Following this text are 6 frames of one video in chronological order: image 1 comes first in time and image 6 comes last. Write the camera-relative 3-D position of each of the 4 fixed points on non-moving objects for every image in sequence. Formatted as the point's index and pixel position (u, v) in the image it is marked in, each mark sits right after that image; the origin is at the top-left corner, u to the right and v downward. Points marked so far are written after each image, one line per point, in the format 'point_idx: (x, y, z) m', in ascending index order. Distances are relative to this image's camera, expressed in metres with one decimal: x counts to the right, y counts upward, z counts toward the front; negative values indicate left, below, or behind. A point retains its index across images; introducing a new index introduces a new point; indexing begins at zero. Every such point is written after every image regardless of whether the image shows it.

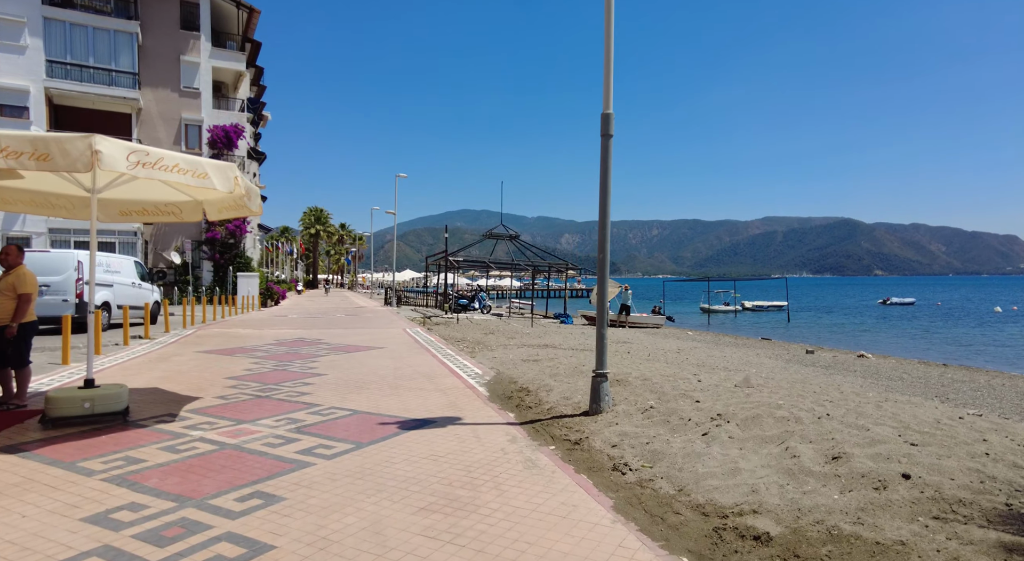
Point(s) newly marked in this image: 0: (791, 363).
0: (+8.2, -2.4, +17.6) m
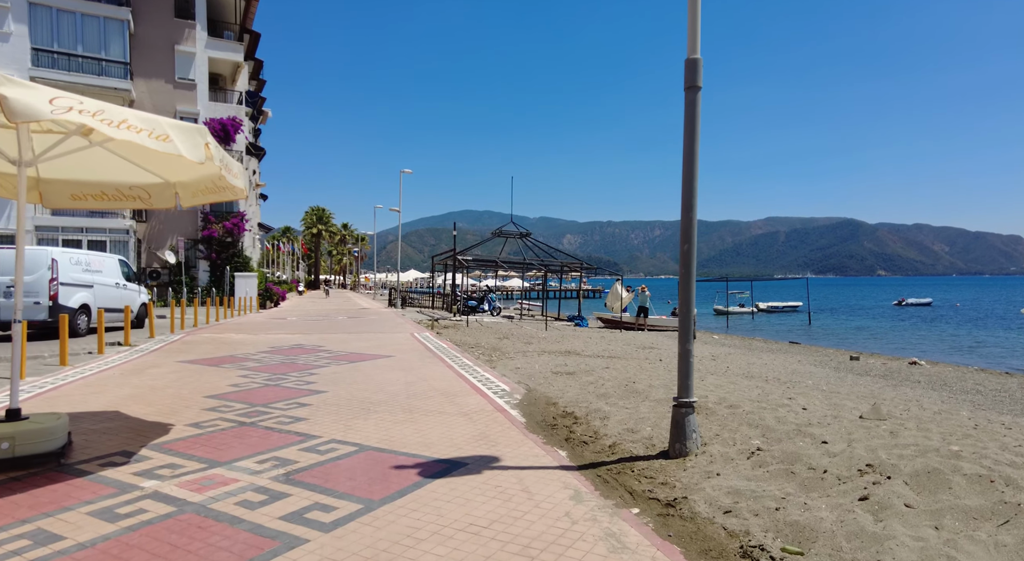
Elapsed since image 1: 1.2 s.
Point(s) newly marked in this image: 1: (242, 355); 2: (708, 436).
0: (+8.7, -2.4, +15.8) m
1: (-6.0, -1.7, +13.4) m
2: (+1.8, -1.5, +5.6) m
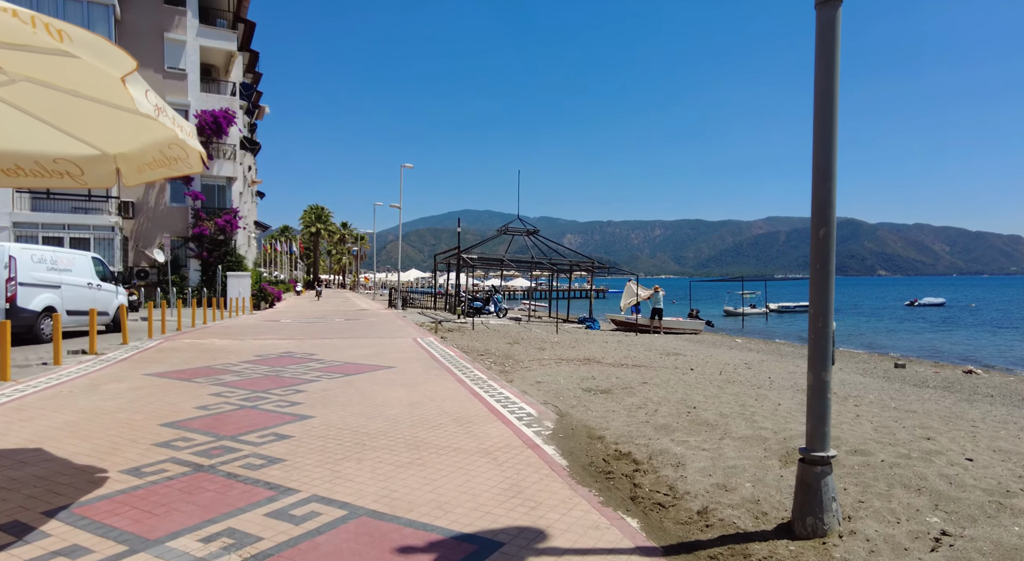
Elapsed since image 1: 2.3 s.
0: (+9.1, -2.4, +14.1) m
1: (-5.7, -1.7, +11.7) m
2: (+2.2, -1.5, +3.9) m
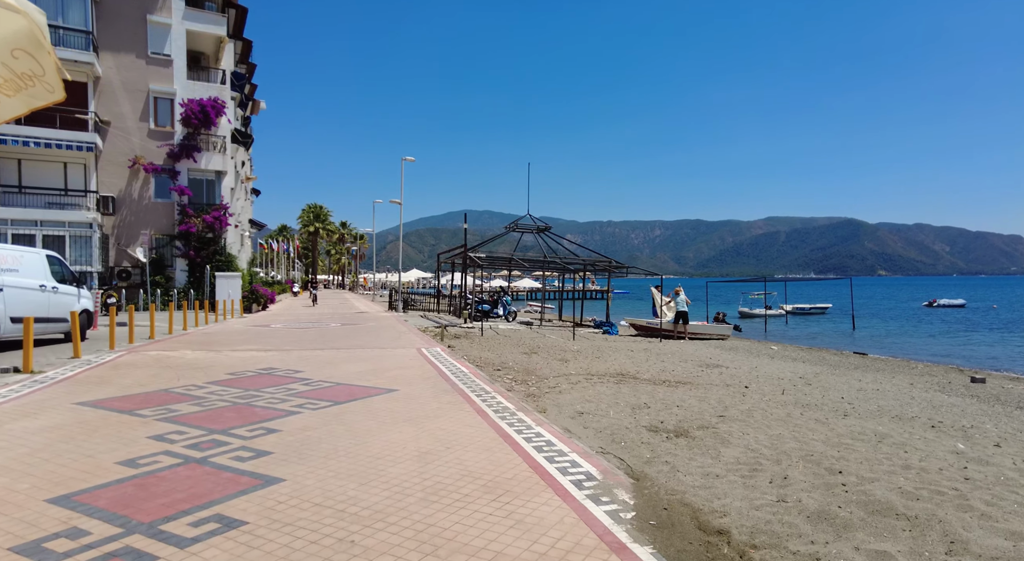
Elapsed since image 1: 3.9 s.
0: (+9.6, -2.4, +11.8) m
1: (-5.2, -1.7, +9.4) m
2: (+2.7, -1.5, +1.6) m
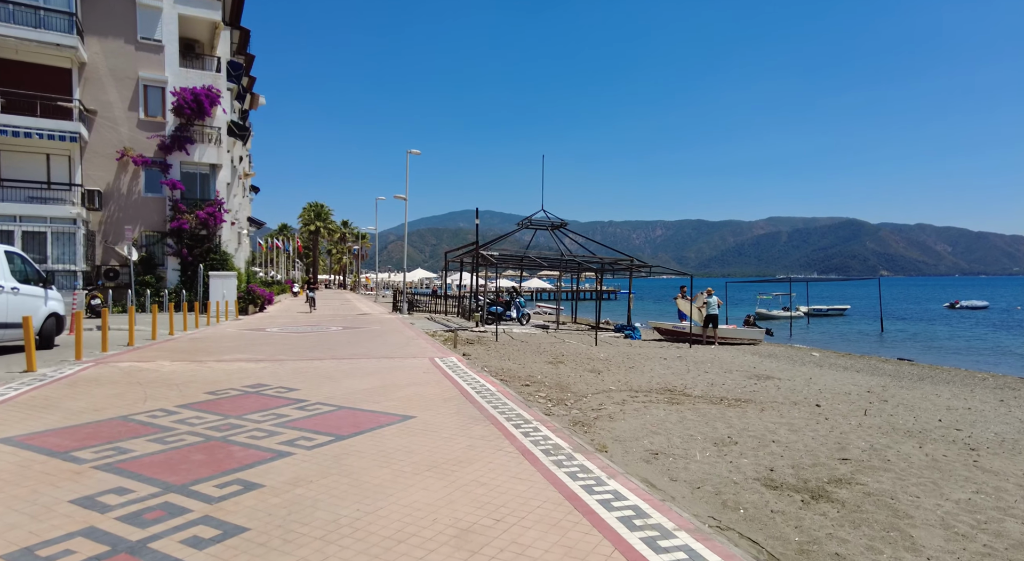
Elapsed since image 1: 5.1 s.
0: (+10.1, -2.4, +9.9) m
1: (-4.6, -1.7, +7.5) m
2: (+3.2, -1.5, -0.3) m
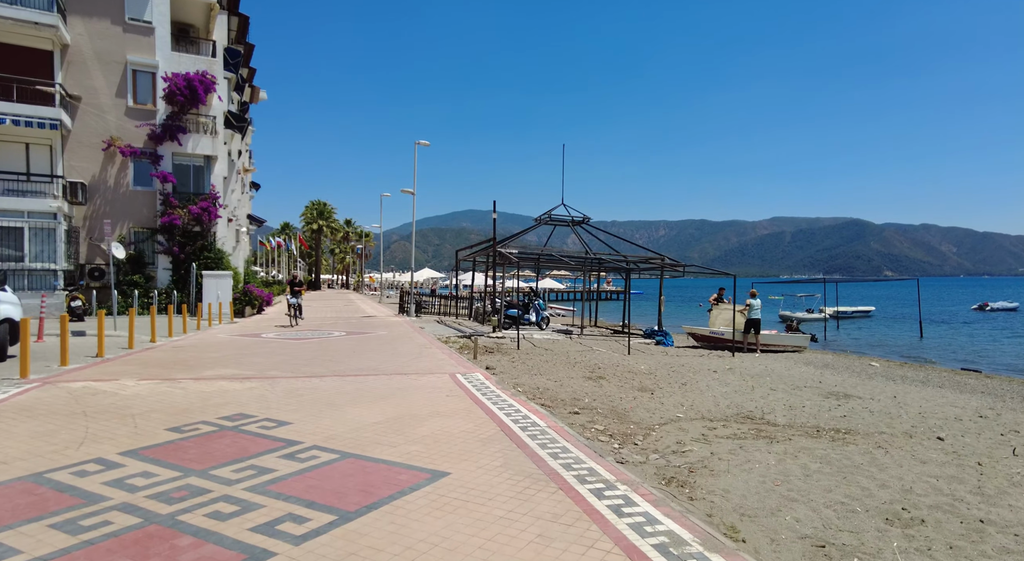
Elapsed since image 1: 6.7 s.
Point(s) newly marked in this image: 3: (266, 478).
0: (+10.8, -2.5, +7.6) m
1: (-3.9, -1.7, +5.3) m
2: (+3.8, -1.5, -2.5) m
3: (-2.3, -1.8, +5.5) m
